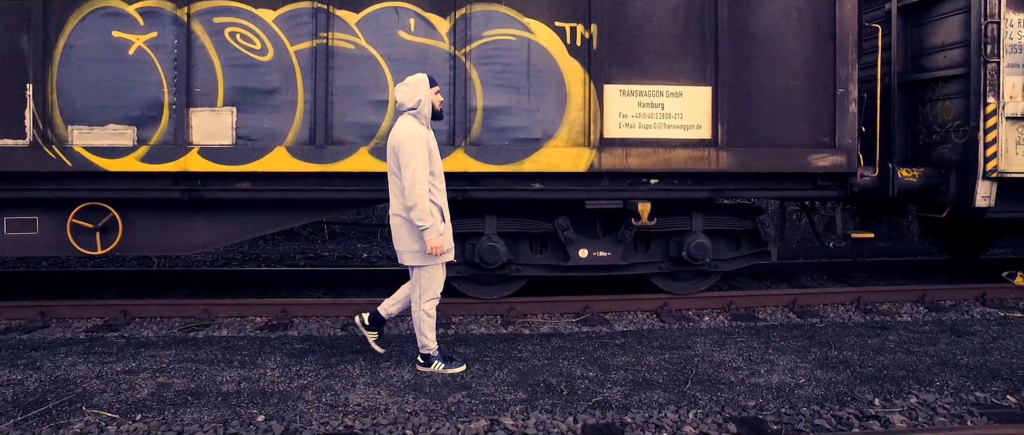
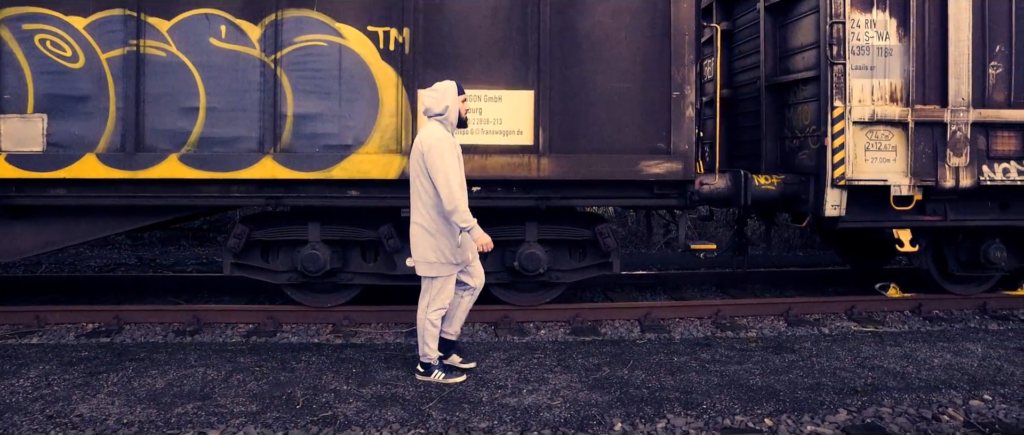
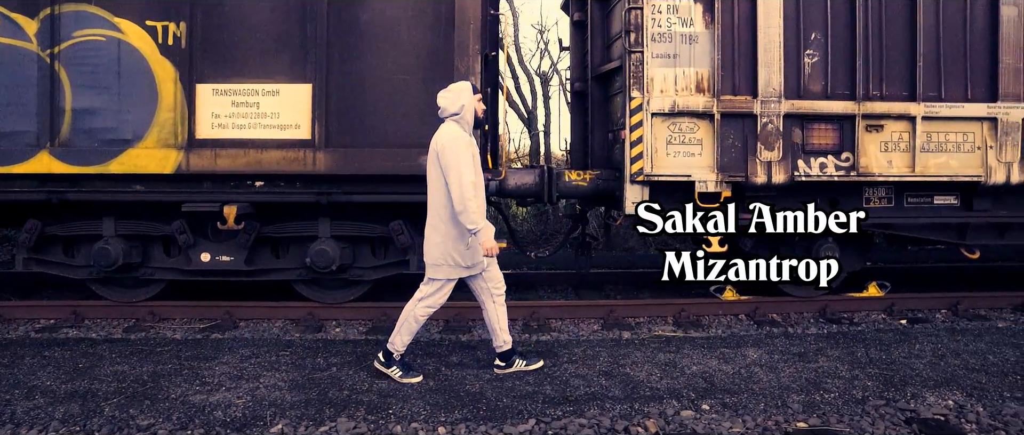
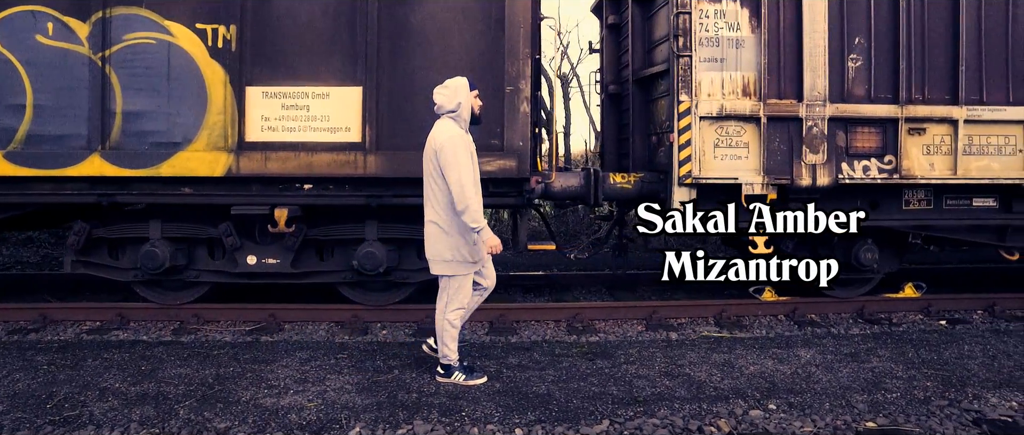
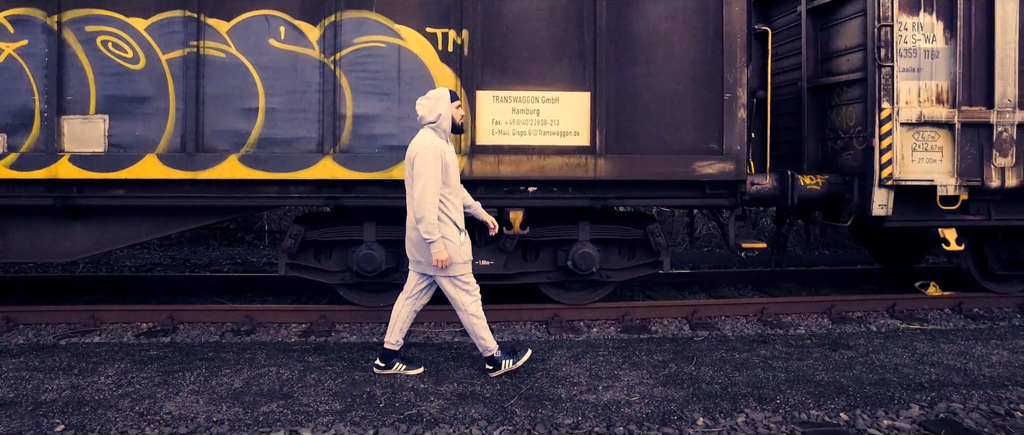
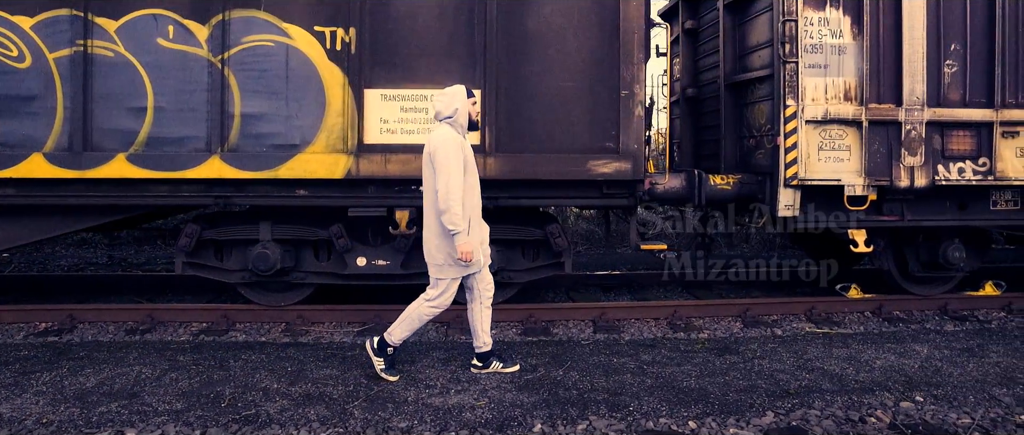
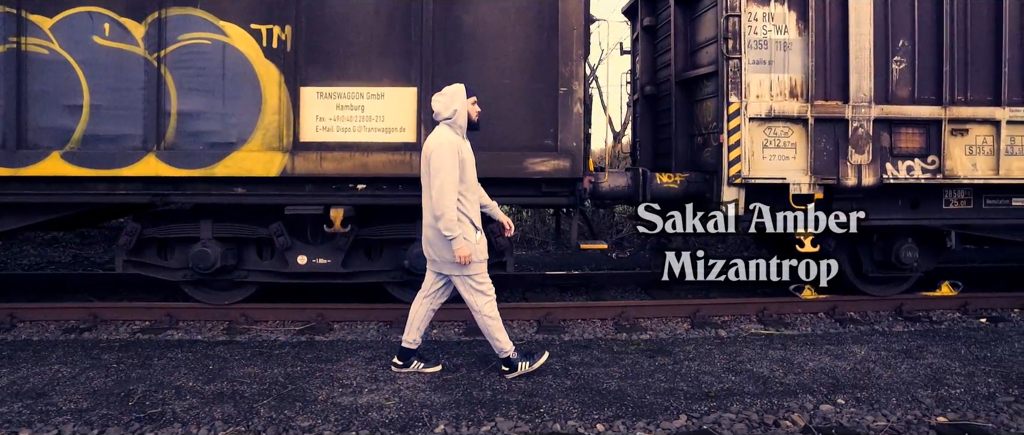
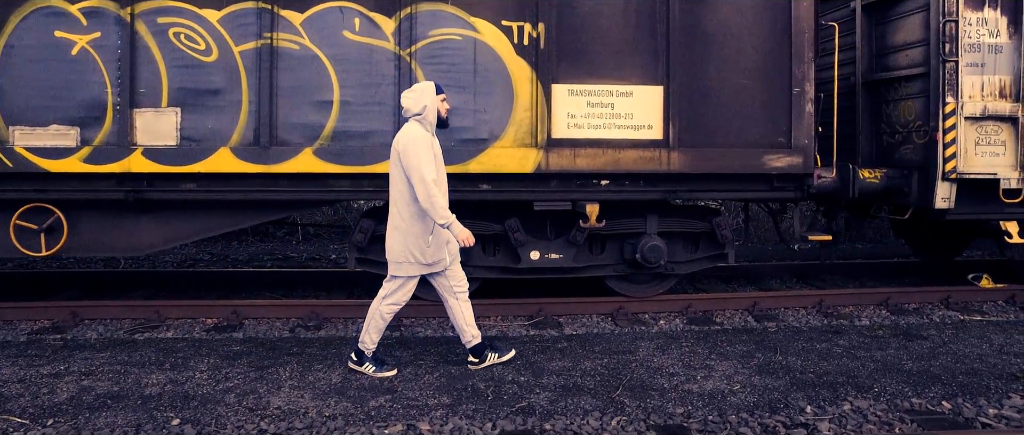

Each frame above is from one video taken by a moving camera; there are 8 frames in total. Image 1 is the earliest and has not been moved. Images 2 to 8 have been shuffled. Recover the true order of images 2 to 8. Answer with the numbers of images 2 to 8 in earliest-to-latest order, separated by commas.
8, 5, 2, 6, 7, 4, 3
